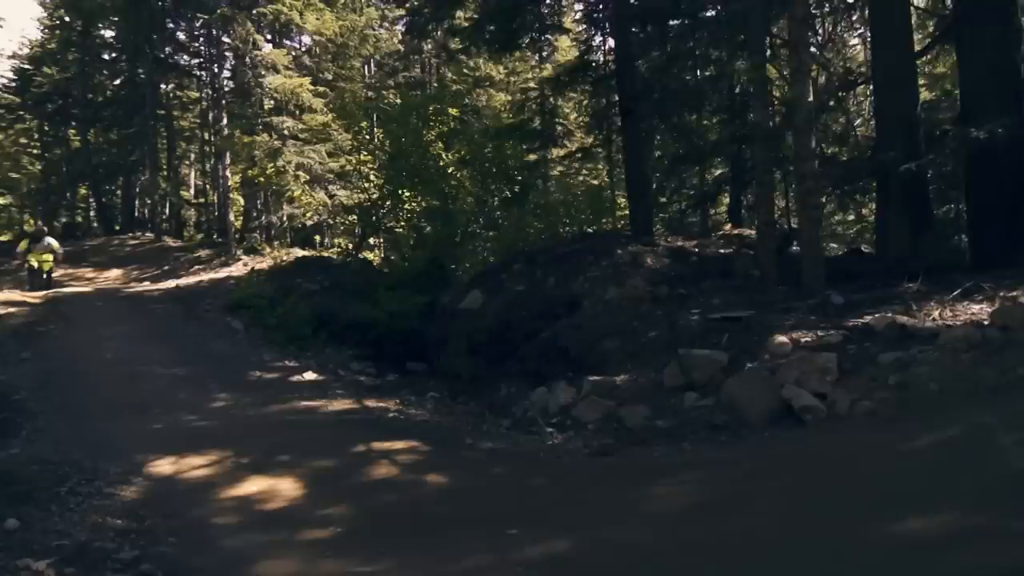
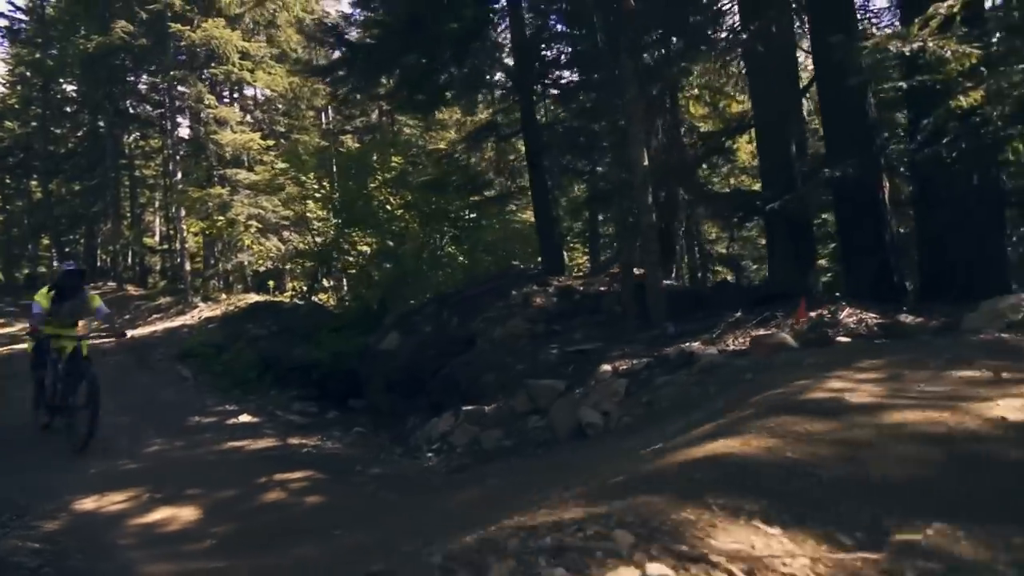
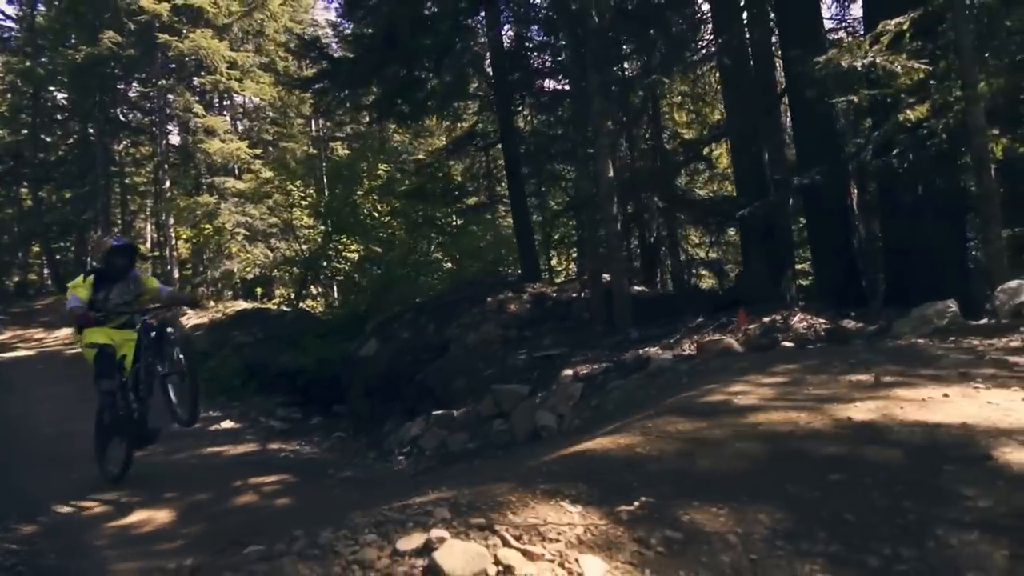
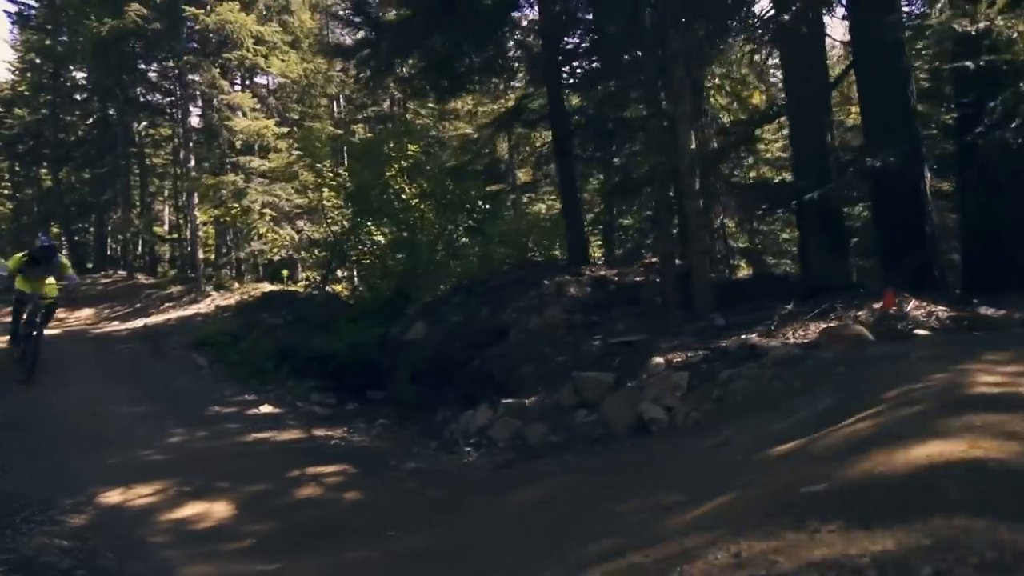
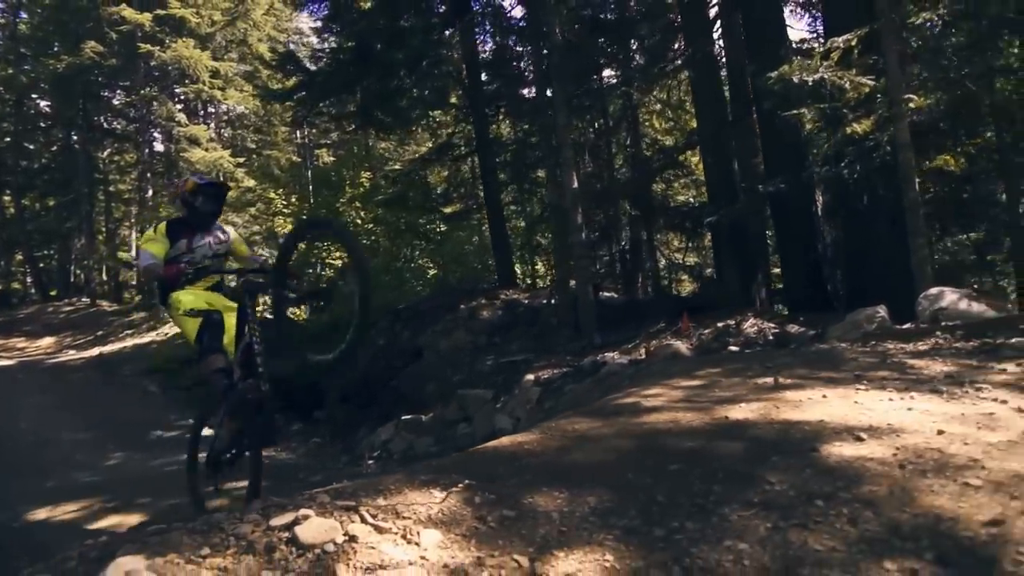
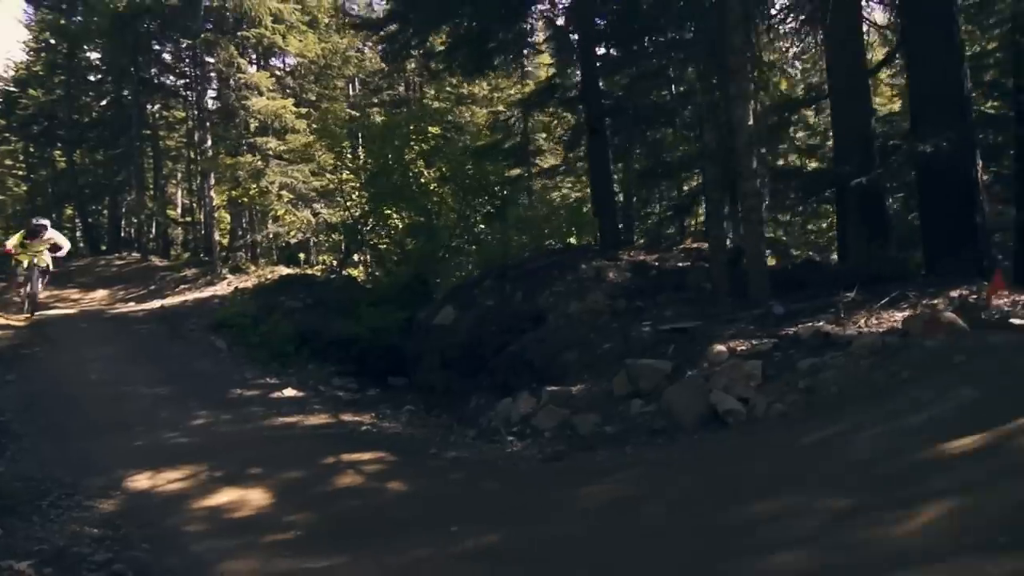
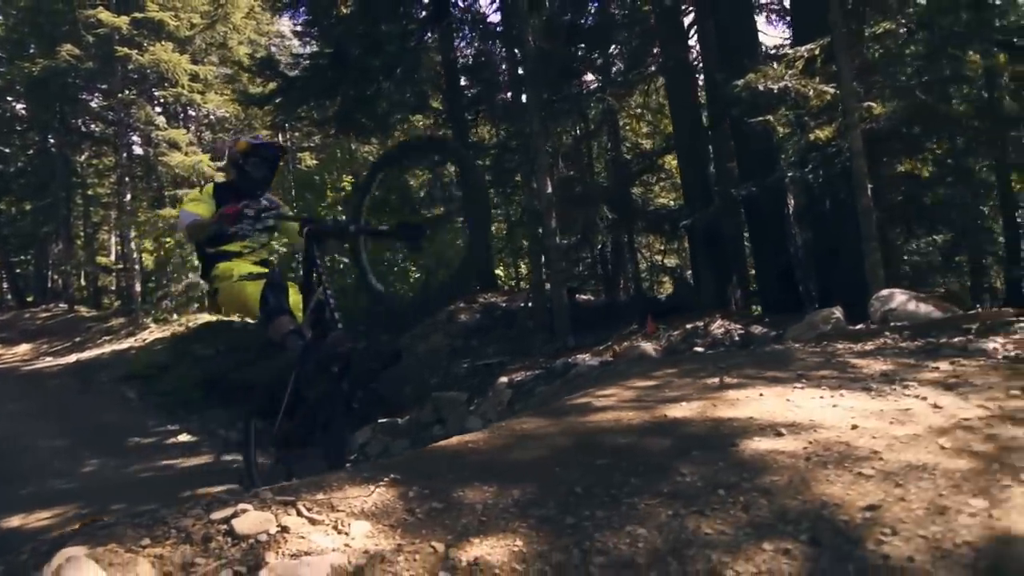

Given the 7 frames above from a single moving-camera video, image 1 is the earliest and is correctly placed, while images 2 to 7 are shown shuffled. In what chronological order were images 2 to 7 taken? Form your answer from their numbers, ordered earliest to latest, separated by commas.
6, 4, 2, 3, 5, 7
